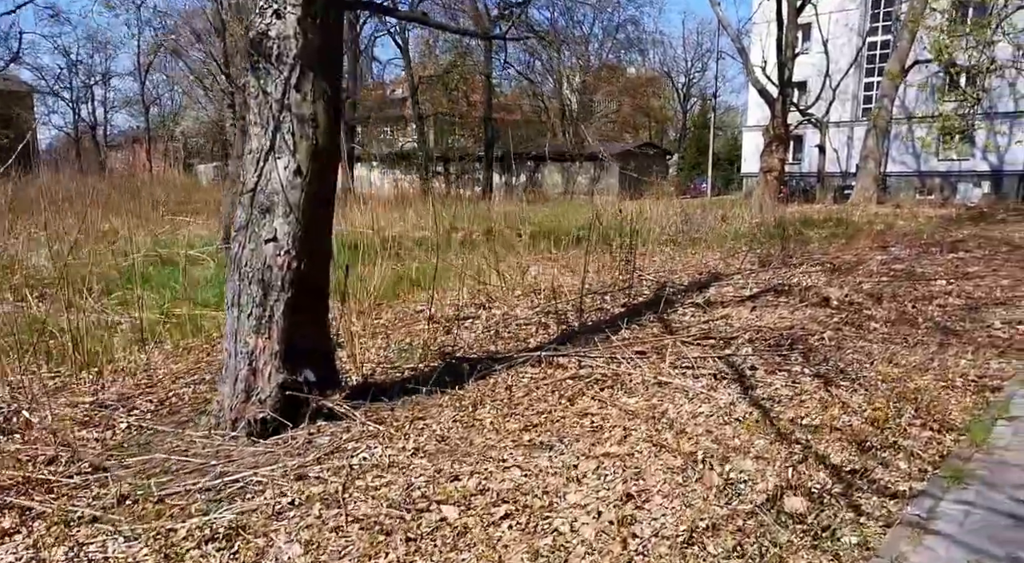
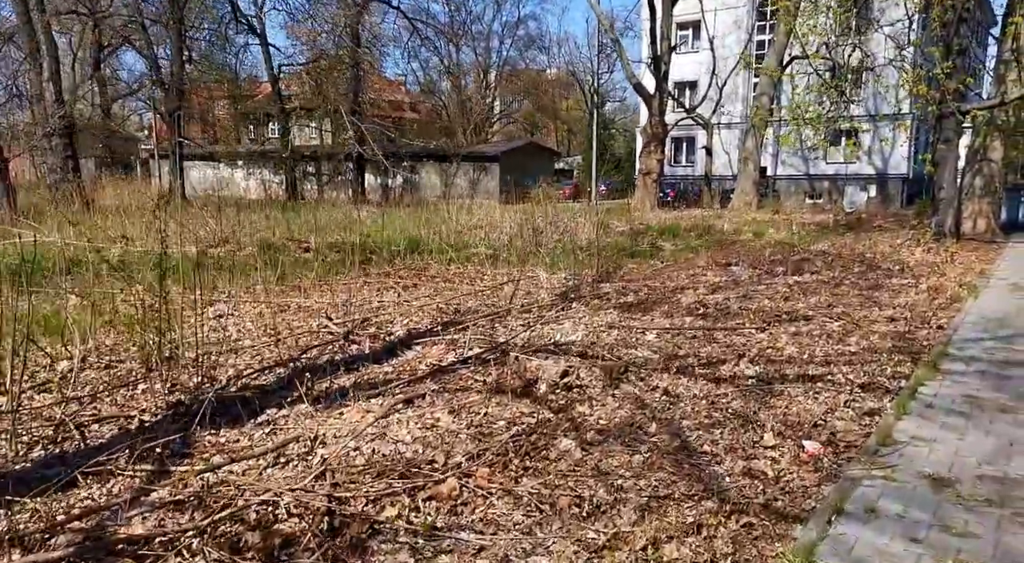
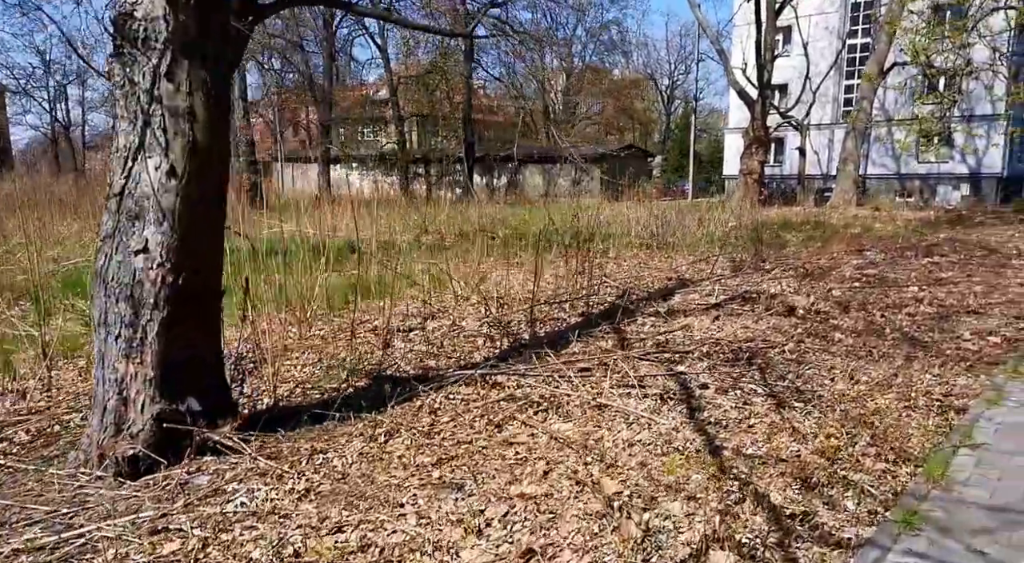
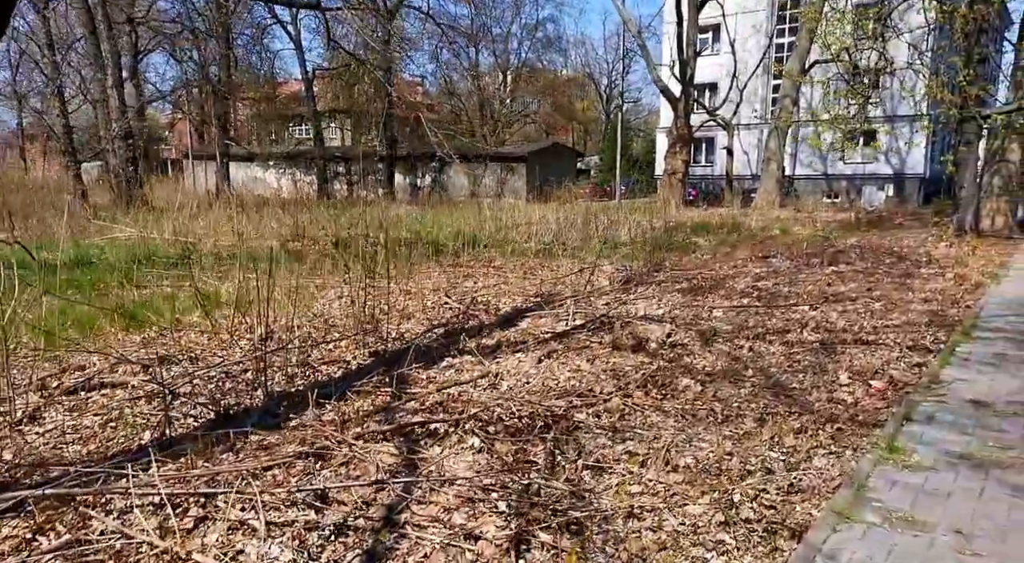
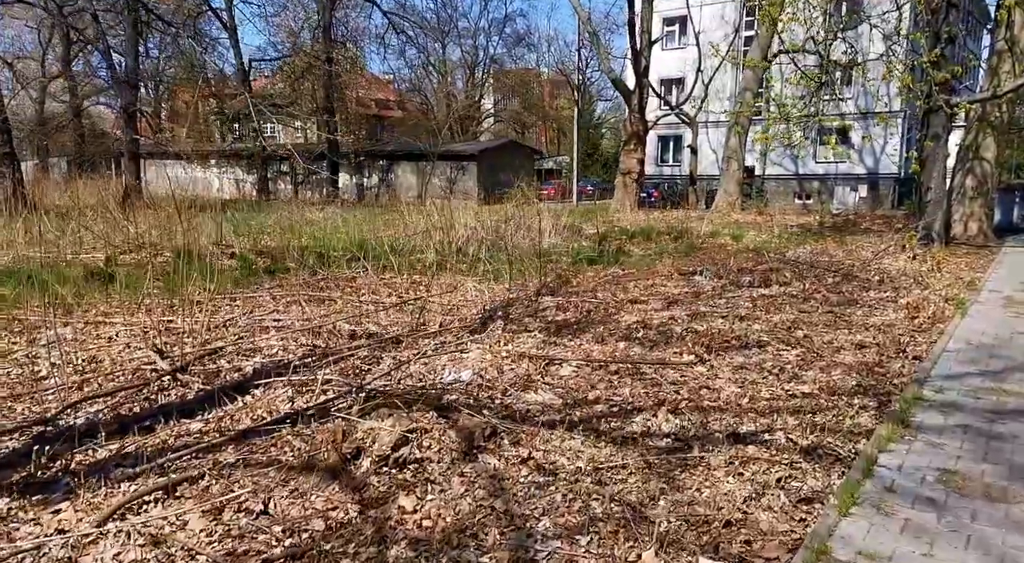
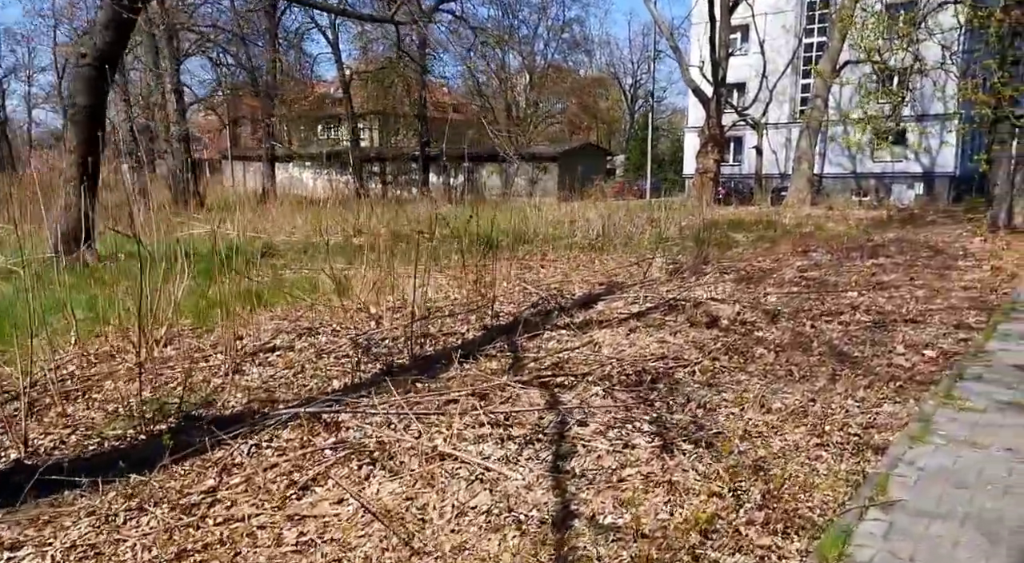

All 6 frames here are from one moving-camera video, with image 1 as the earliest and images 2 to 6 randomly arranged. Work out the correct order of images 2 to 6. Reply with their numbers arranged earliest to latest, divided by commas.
3, 6, 4, 2, 5
